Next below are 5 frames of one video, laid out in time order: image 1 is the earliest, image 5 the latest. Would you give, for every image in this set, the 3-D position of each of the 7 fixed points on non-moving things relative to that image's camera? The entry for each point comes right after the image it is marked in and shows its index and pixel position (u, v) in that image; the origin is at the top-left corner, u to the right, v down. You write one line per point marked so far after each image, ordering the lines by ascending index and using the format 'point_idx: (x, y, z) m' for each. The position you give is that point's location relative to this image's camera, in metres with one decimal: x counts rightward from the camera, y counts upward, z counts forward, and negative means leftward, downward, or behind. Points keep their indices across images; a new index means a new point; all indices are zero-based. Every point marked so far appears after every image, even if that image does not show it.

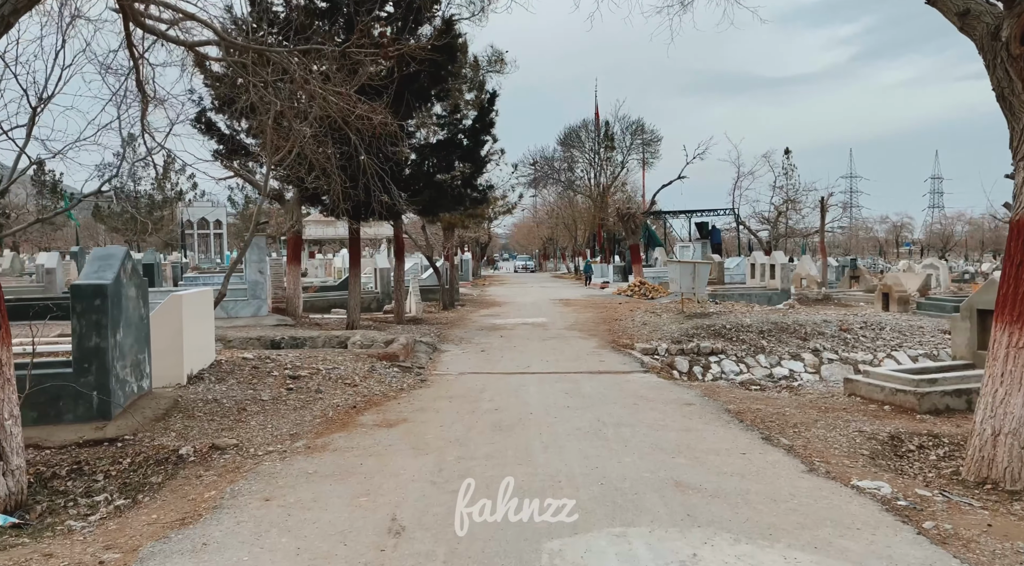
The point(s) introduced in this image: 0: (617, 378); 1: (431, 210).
0: (+1.5, -1.4, +10.6) m
1: (-1.9, +1.6, +16.0) m
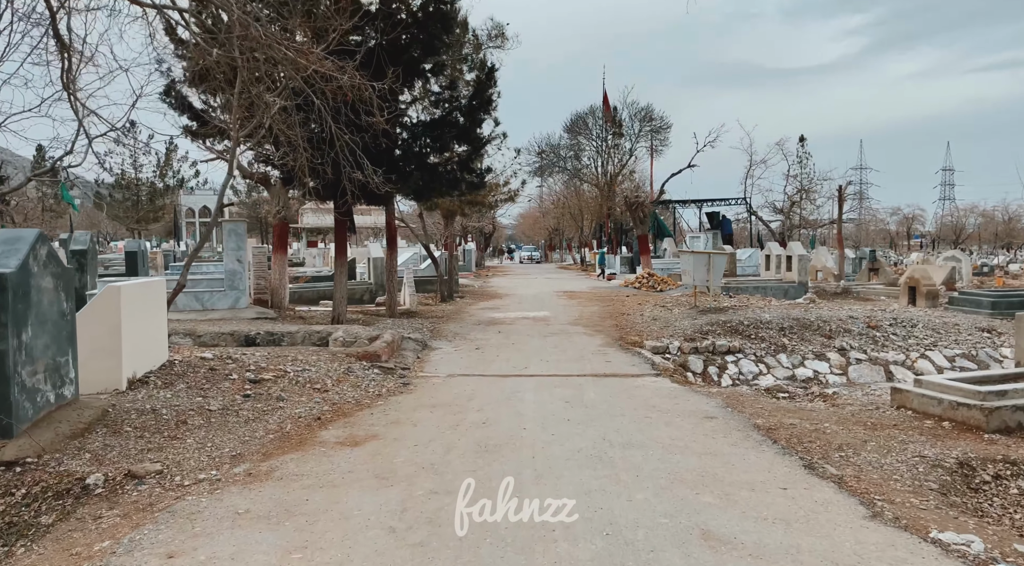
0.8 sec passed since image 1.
0: (+1.4, -1.3, +9.4) m
1: (-1.9, +1.8, +14.7) m
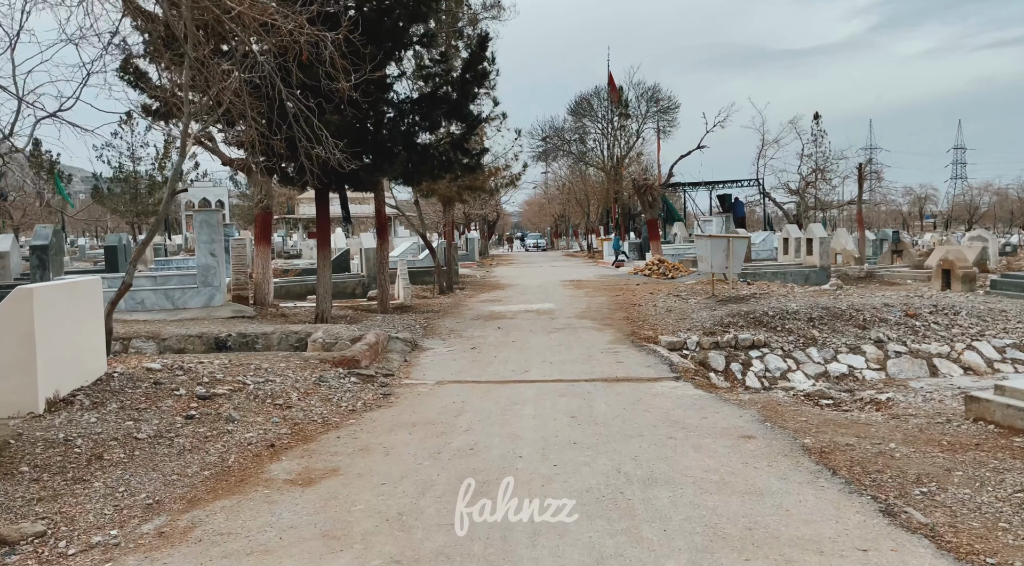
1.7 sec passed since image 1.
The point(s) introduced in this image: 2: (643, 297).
0: (+1.4, -1.2, +8.1) m
1: (-1.9, +1.9, +13.4) m
2: (+3.1, -0.3, +17.5) m
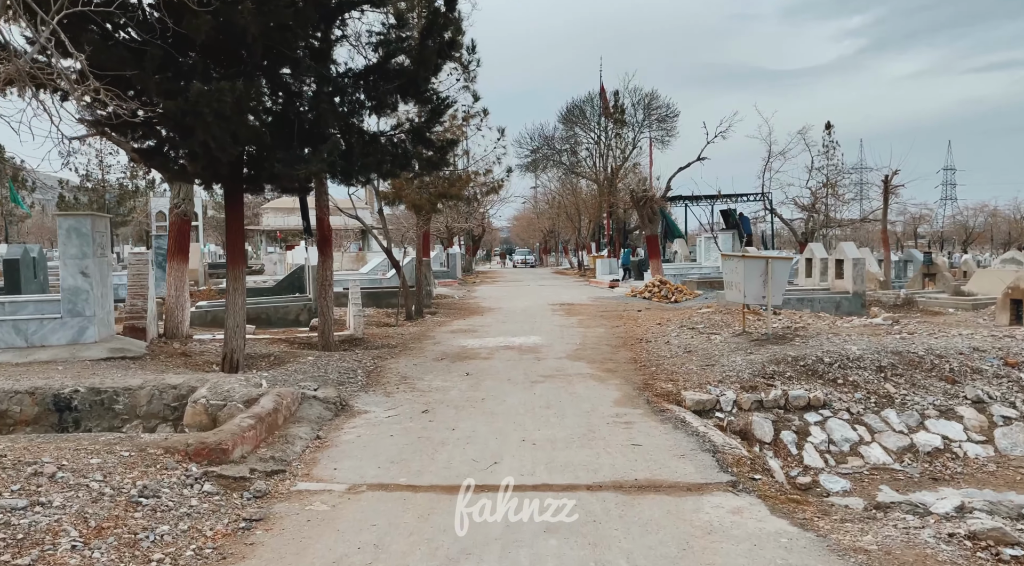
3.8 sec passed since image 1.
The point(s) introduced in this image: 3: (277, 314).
0: (+1.1, -1.5, +4.8) m
1: (-2.2, +1.5, +10.2) m
2: (+2.7, -0.9, +14.3) m
3: (-4.8, -0.6, +15.3) m
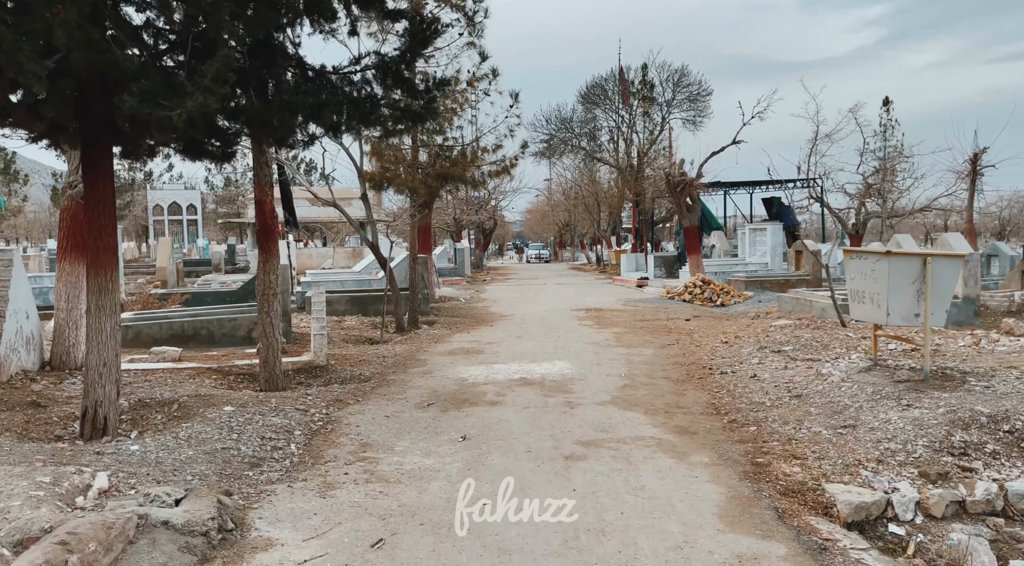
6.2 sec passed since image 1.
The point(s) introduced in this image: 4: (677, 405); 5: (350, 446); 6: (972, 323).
0: (+1.2, -1.7, +1.0) m
1: (-2.1, +1.4, +6.5) m
2: (+2.9, -1.0, +10.5) m
3: (-4.6, -0.7, +11.7) m
4: (+1.7, -1.3, +7.8) m
5: (-1.4, -1.4, +6.5) m
6: (+8.7, -0.7, +14.1) m
